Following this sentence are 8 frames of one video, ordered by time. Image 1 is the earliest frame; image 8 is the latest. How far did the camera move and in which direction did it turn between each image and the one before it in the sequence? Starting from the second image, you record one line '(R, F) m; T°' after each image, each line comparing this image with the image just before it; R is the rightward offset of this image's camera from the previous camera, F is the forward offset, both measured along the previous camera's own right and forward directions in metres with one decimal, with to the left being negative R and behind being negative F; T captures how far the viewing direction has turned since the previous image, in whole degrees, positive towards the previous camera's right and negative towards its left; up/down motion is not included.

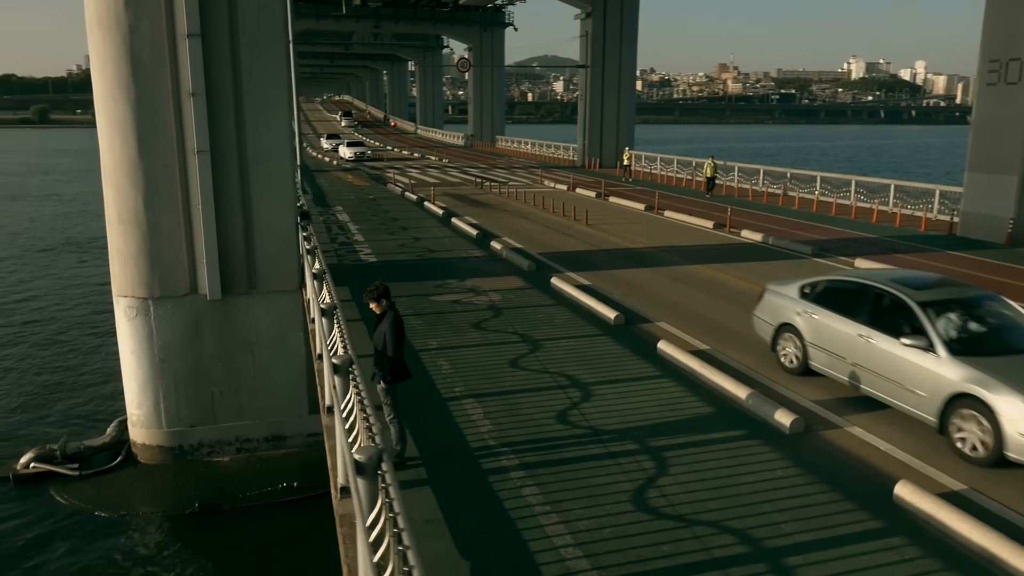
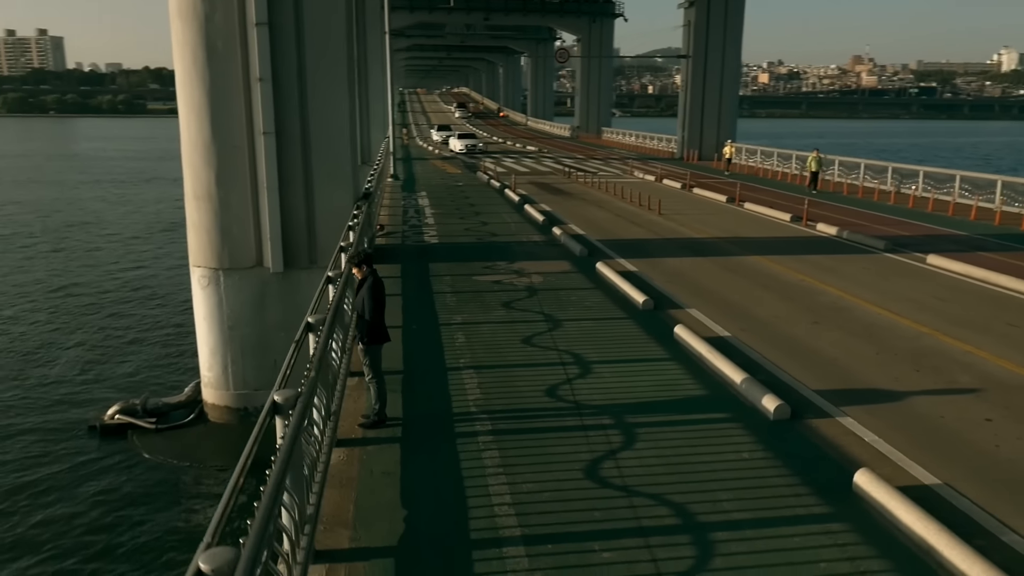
(+1.4, -0.2) m; -8°
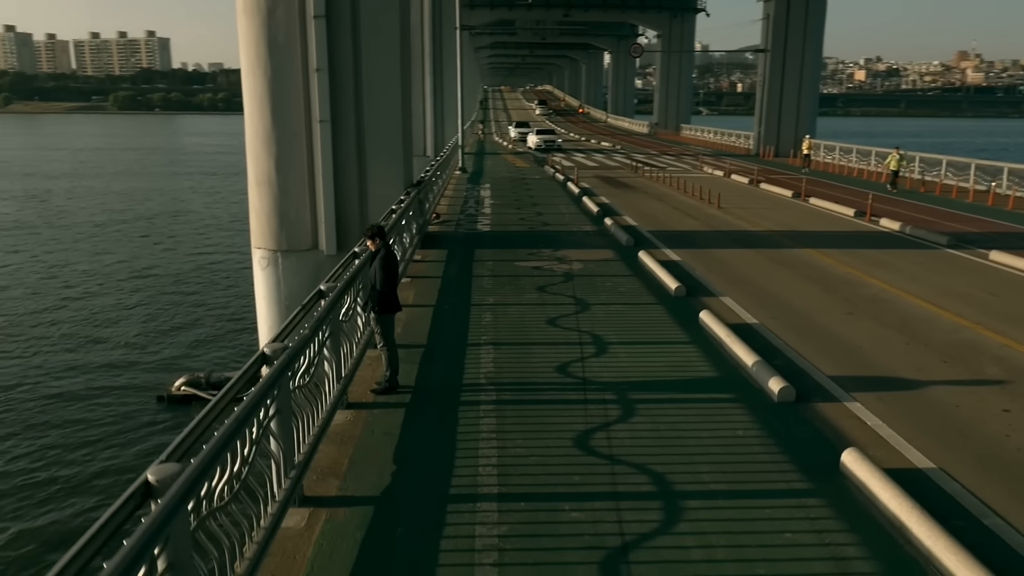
(+0.8, -0.2) m; -6°
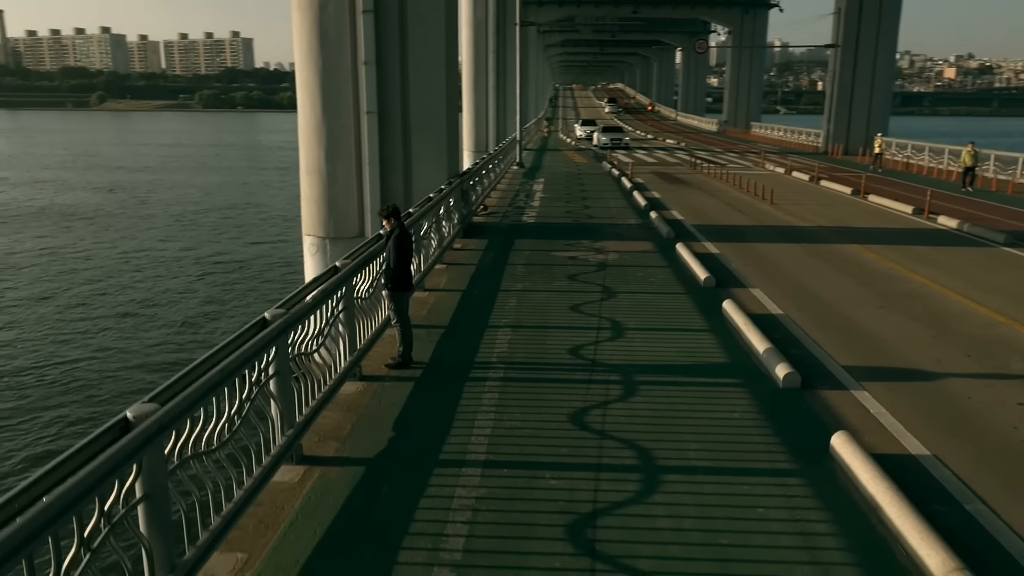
(+0.7, -0.2) m; -5°
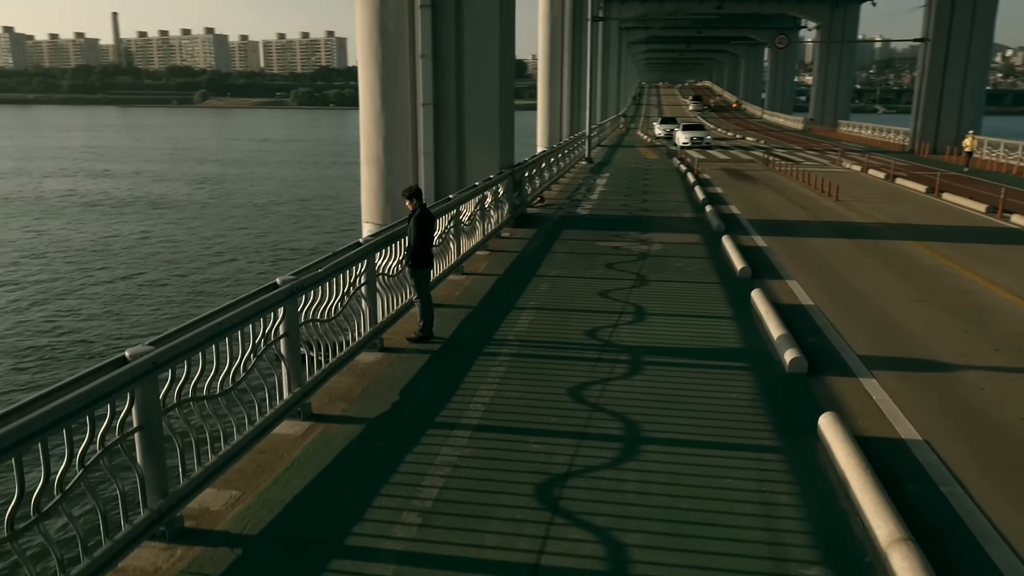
(+0.8, -0.3) m; -6°
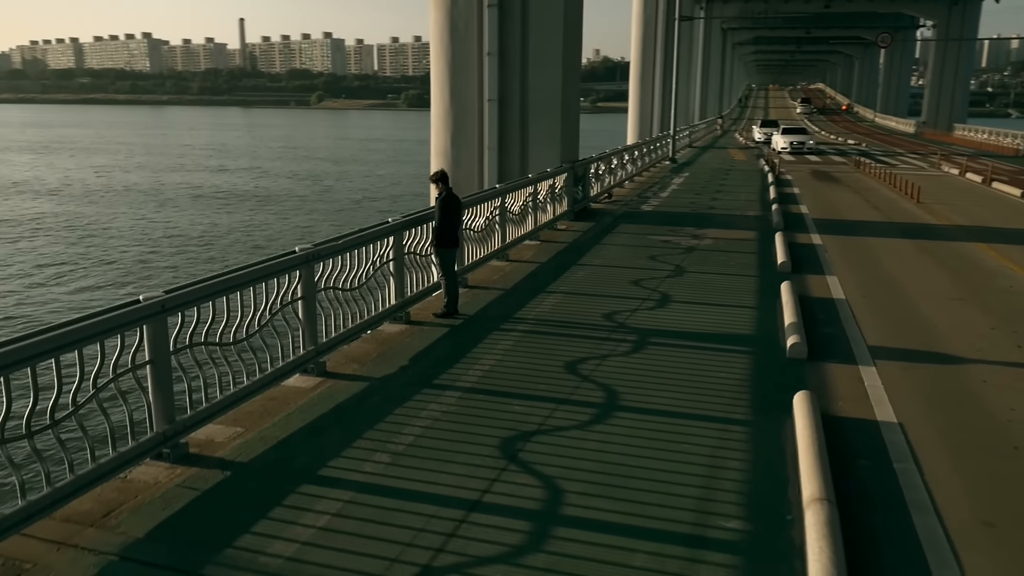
(+1.0, -0.5) m; -7°
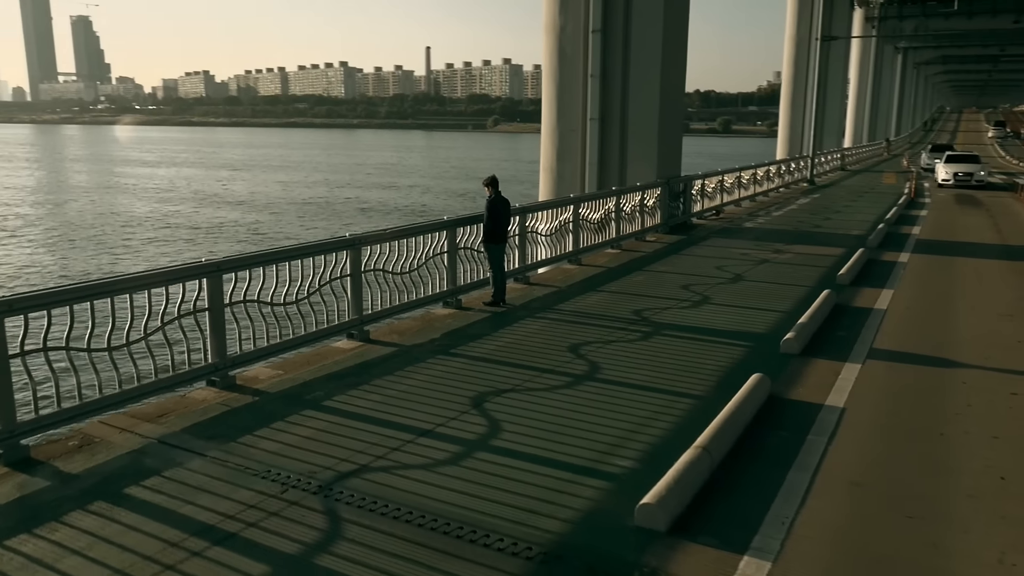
(+1.8, -1.1) m; -12°
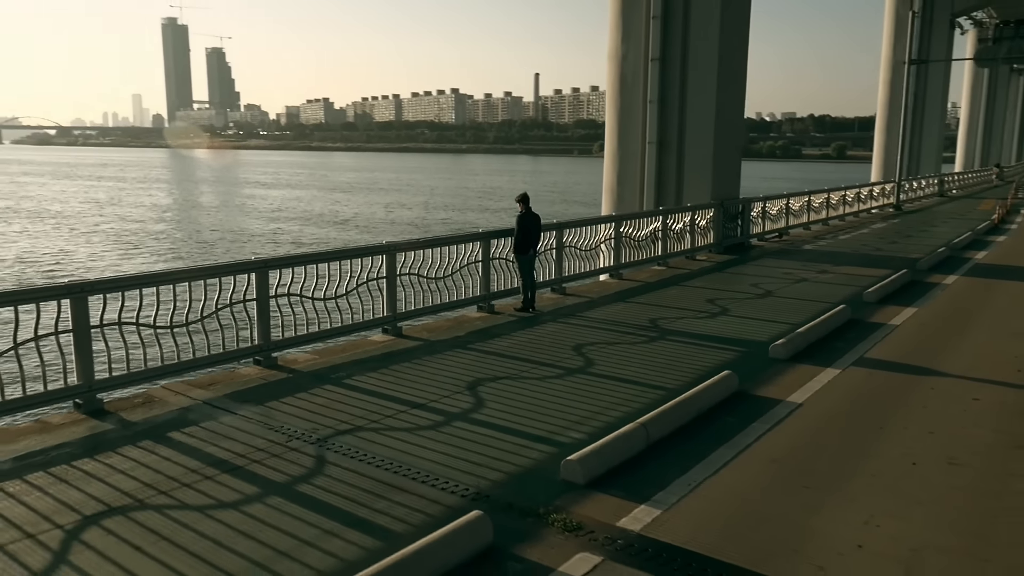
(+1.2, -1.1) m; -8°
